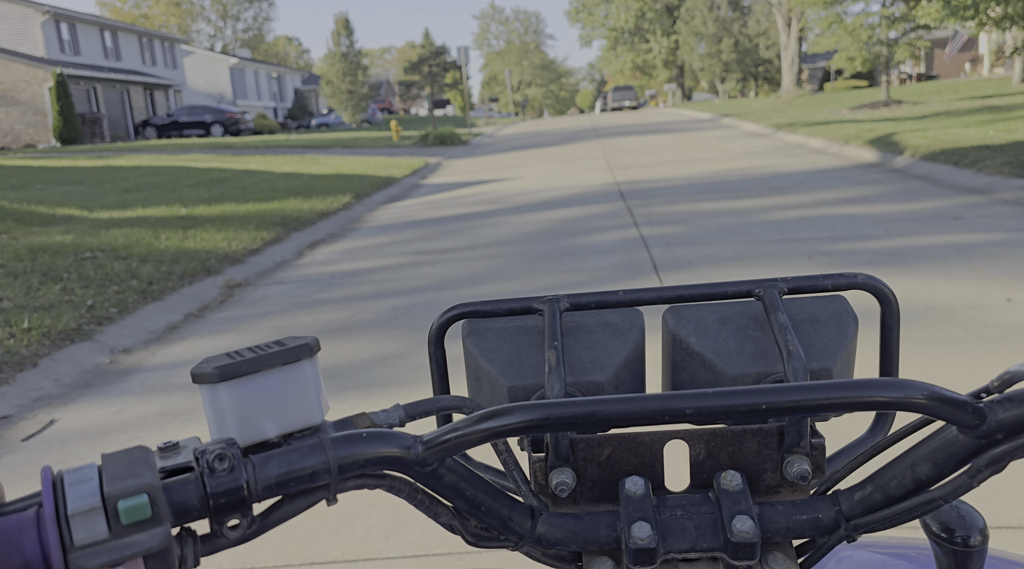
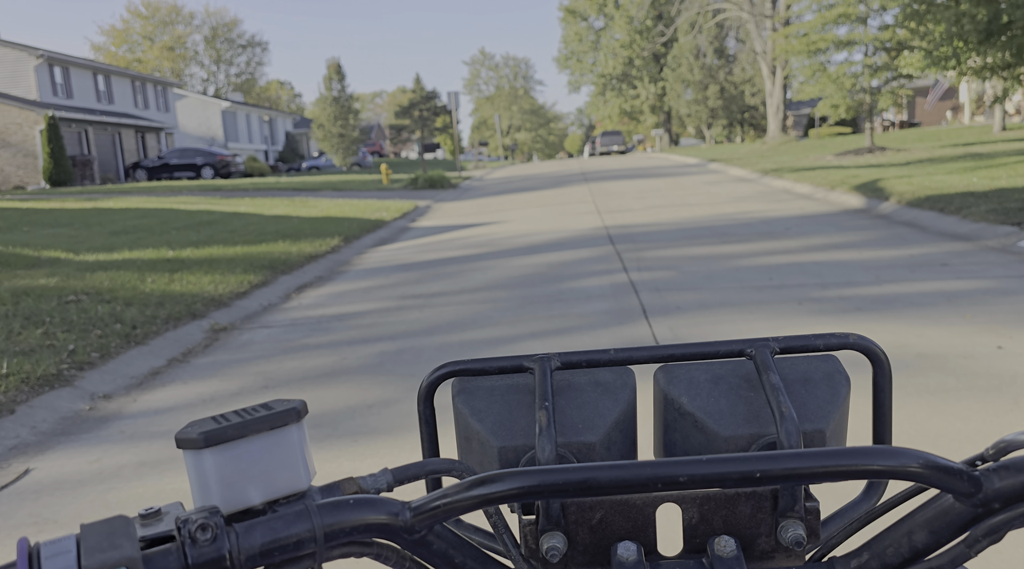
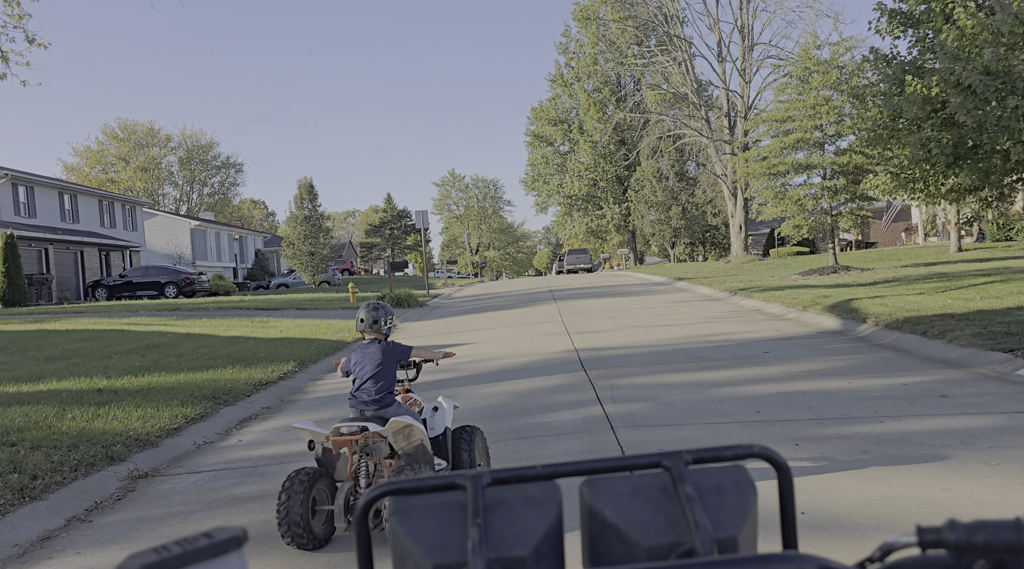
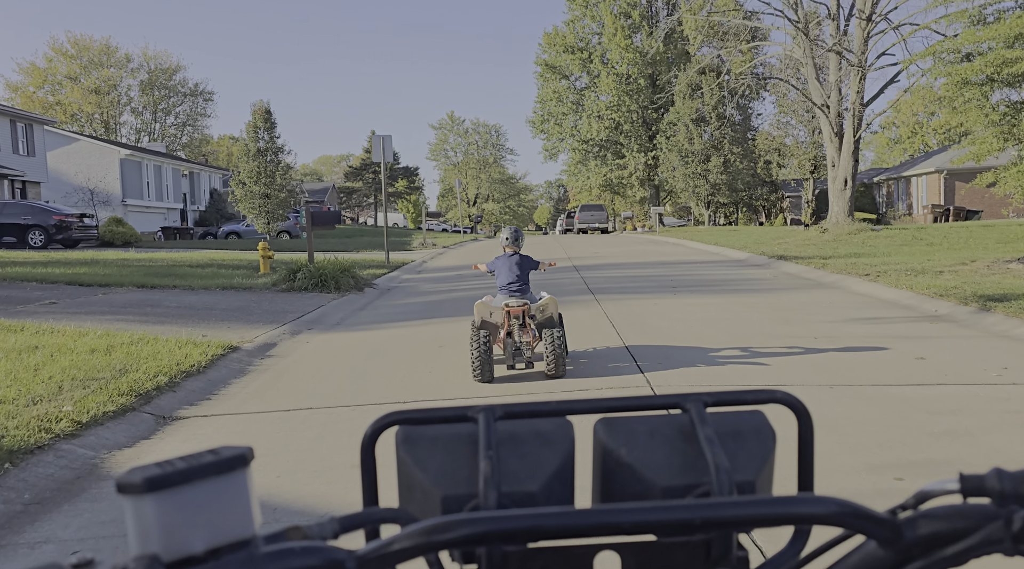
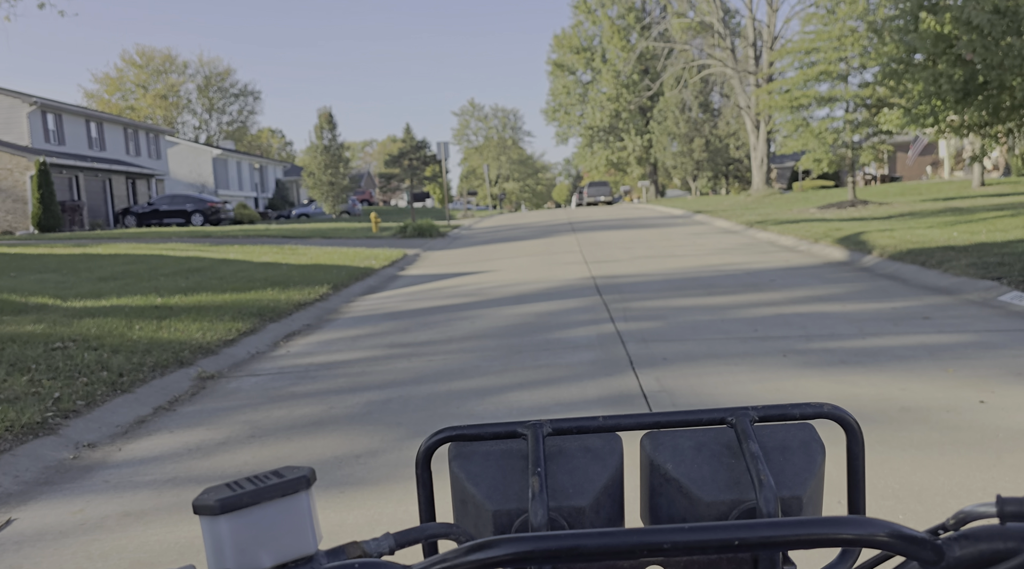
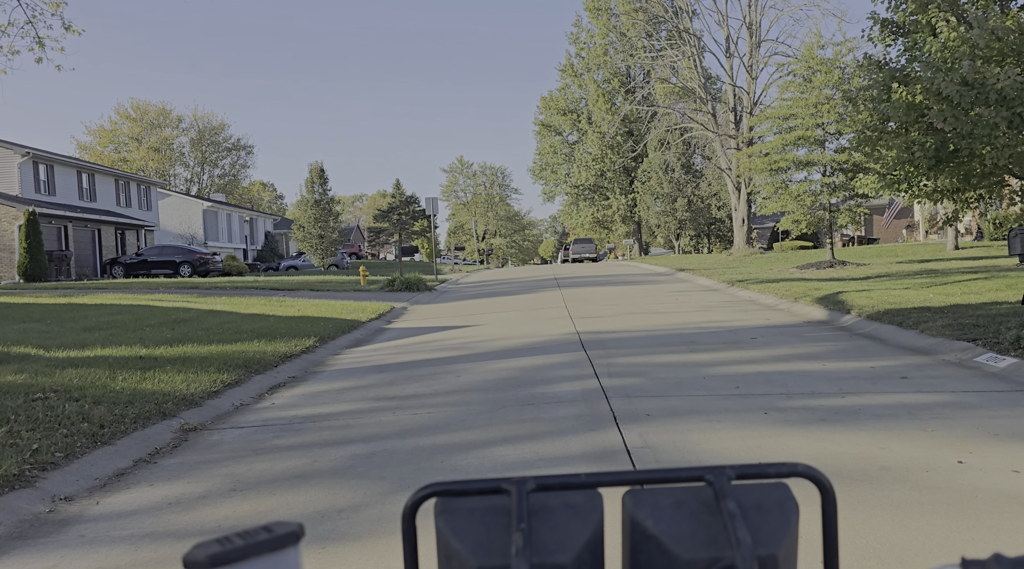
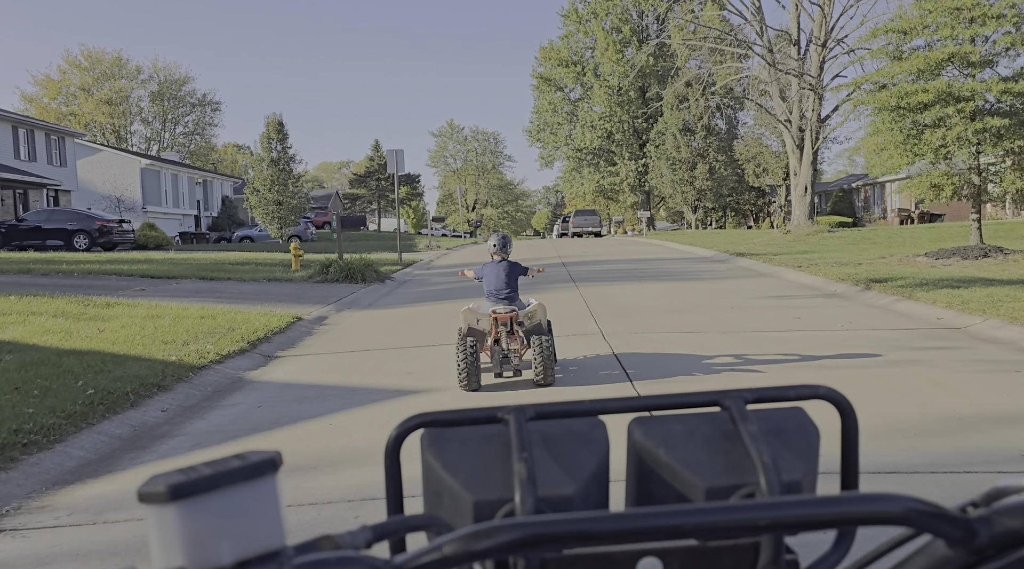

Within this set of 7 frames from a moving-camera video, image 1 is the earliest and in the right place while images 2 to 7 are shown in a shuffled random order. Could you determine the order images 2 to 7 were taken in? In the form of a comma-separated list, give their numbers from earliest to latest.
2, 5, 6, 3, 7, 4
